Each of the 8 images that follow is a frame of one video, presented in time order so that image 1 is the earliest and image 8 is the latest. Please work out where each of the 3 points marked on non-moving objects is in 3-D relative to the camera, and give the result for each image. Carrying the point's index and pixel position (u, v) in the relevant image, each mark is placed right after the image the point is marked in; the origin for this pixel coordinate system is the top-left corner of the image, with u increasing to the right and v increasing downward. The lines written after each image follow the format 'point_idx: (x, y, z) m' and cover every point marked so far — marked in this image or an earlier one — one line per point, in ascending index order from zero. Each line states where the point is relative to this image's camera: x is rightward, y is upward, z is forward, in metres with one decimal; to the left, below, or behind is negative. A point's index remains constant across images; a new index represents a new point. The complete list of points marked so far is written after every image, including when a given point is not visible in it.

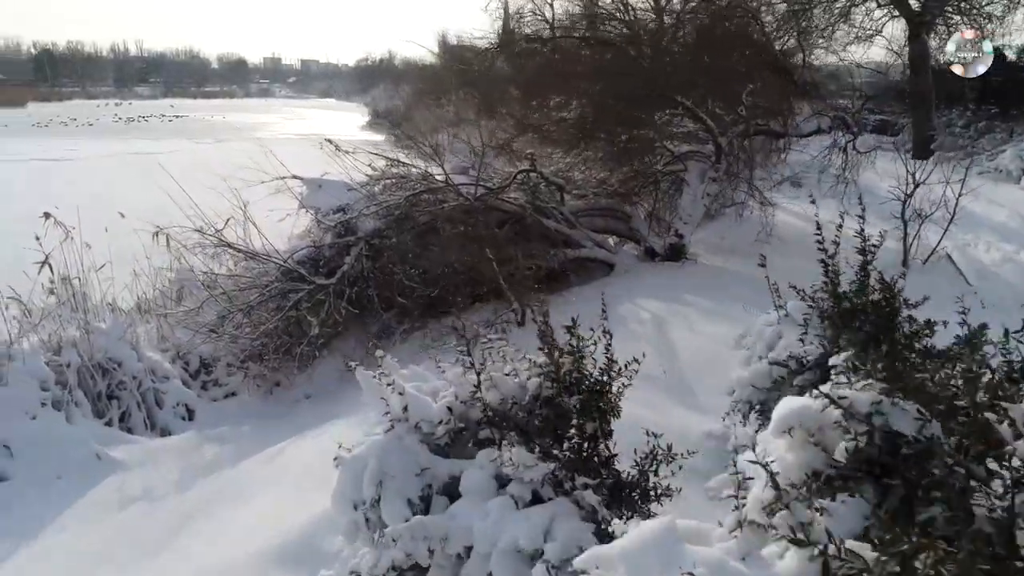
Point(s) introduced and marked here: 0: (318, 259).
0: (-1.0, +0.1, +3.9) m
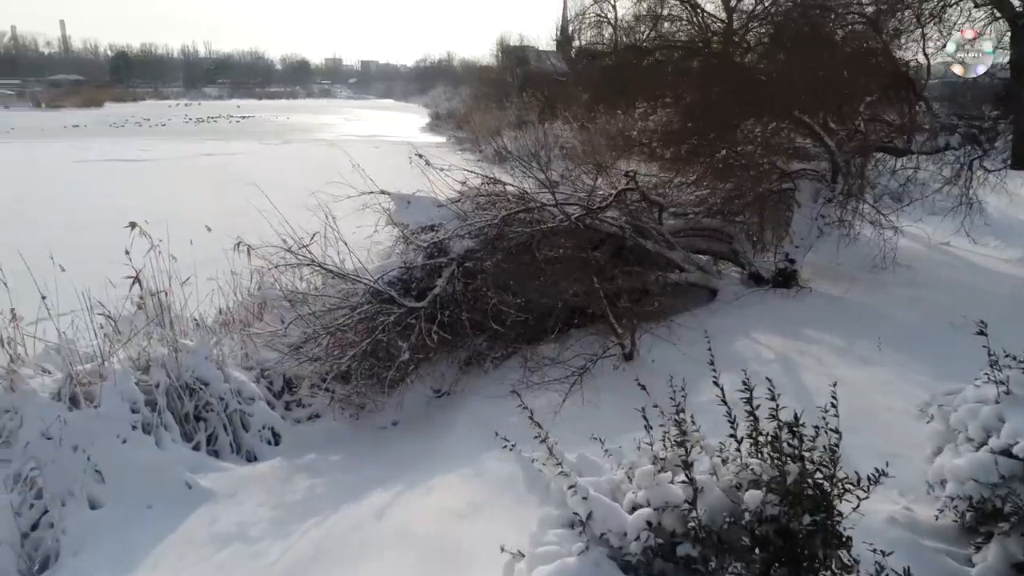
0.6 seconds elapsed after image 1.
0: (-0.5, 0.0, +3.7) m
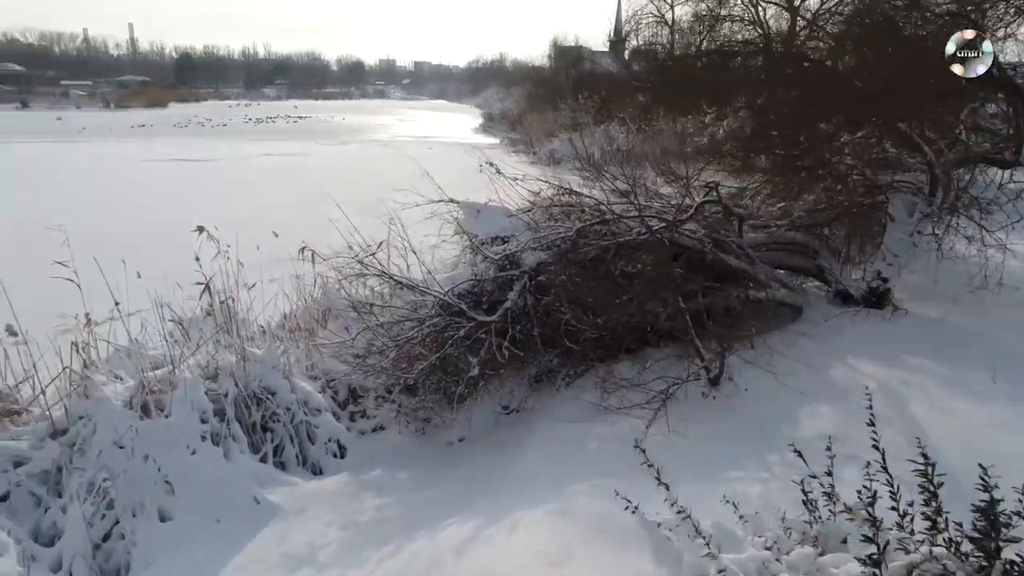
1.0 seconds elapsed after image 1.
0: (-0.2, 0.0, +3.6) m
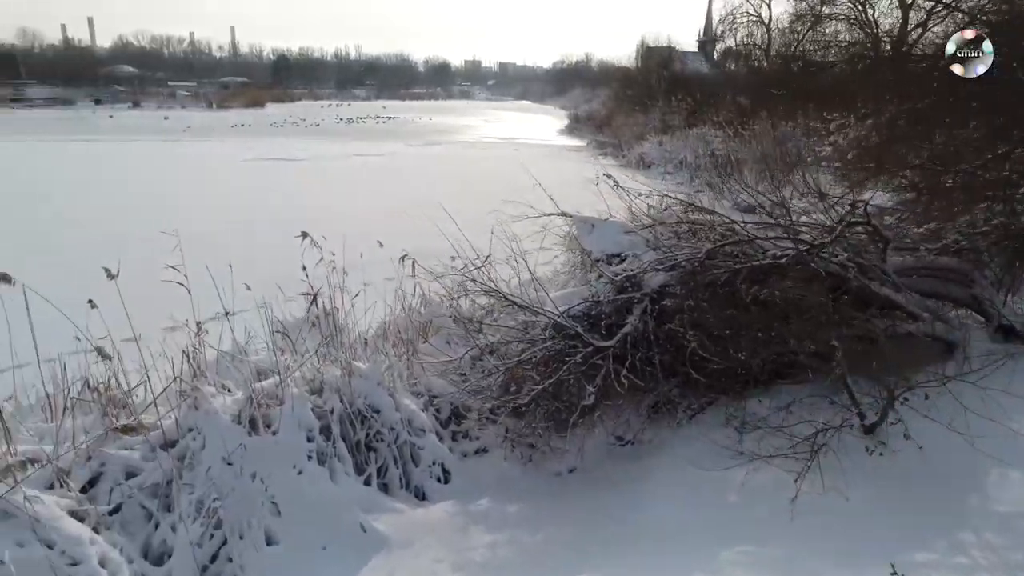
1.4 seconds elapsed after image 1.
0: (+0.4, -0.1, +3.4) m
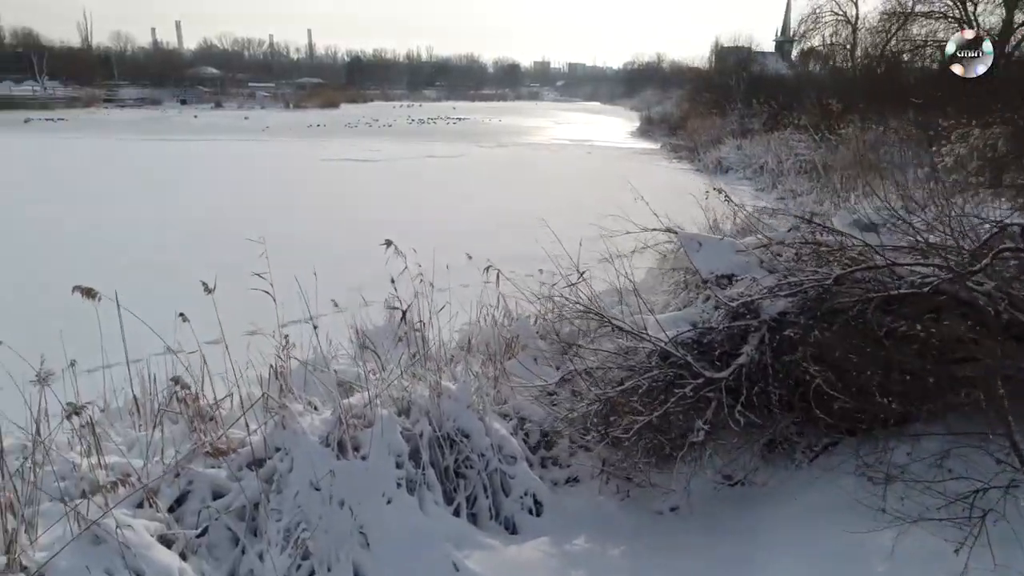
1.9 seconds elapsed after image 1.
0: (+0.8, -0.2, +3.1) m
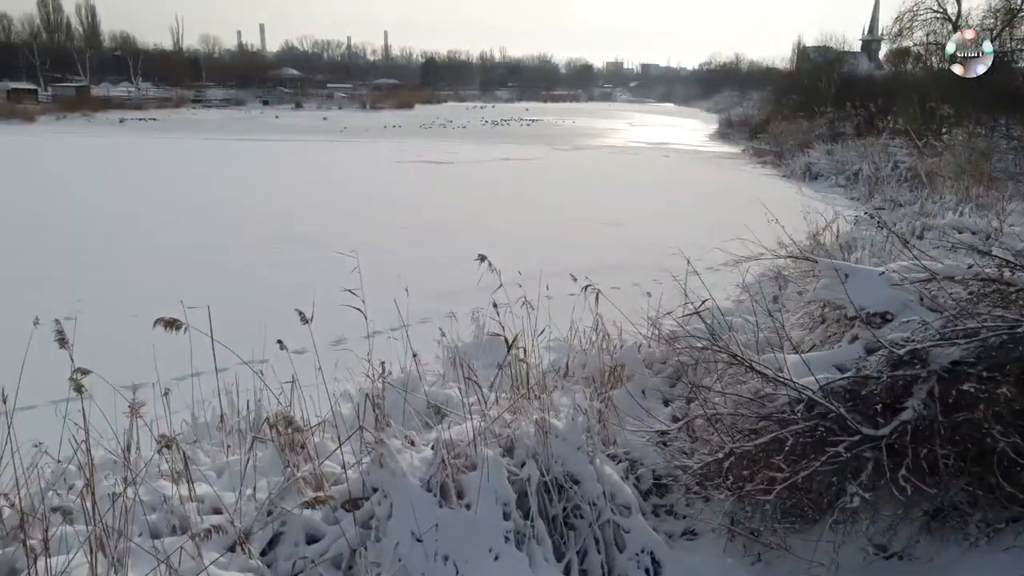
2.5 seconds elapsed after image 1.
0: (+1.3, -0.4, +2.7) m
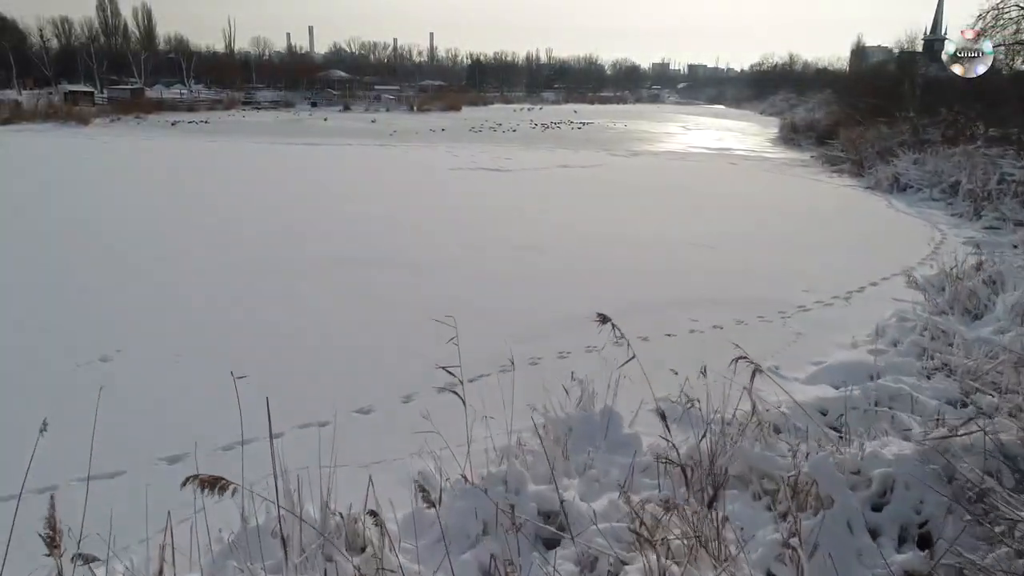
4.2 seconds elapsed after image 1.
0: (+1.8, -0.8, +1.6) m
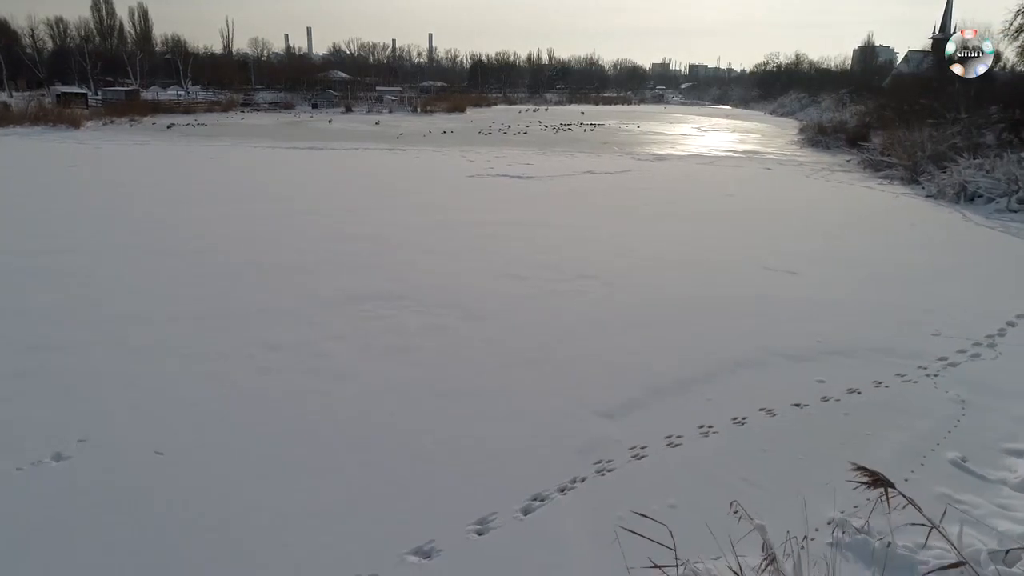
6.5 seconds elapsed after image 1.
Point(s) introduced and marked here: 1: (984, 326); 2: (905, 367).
0: (+2.5, -1.2, +0.1) m
1: (+4.7, -0.4, +7.1) m
2: (+3.3, -0.7, +6.1) m
